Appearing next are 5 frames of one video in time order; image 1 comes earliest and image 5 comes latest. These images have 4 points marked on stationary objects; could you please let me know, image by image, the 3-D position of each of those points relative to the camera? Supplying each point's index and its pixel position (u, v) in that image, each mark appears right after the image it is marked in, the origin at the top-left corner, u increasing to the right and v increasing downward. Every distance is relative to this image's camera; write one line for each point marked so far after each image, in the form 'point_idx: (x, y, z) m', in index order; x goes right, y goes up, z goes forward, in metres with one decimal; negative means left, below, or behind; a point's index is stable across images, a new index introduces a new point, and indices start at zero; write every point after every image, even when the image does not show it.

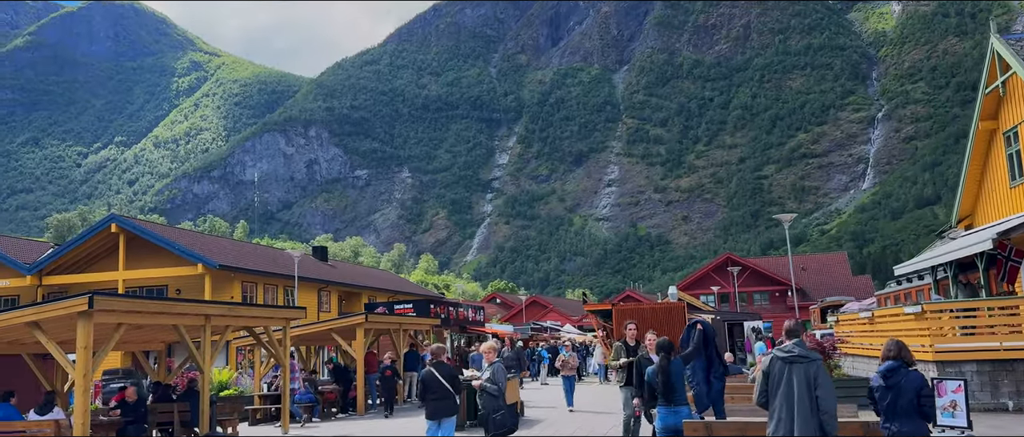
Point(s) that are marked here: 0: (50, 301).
0: (-6.7, -1.2, +11.4) m
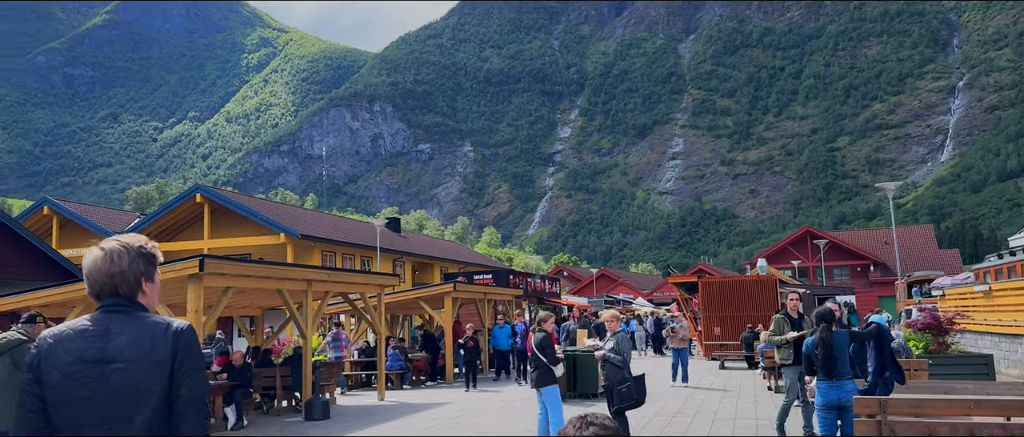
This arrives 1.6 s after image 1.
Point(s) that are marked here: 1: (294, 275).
0: (-5.0, -0.6, +11.2) m
1: (-3.7, -1.0, +13.5) m
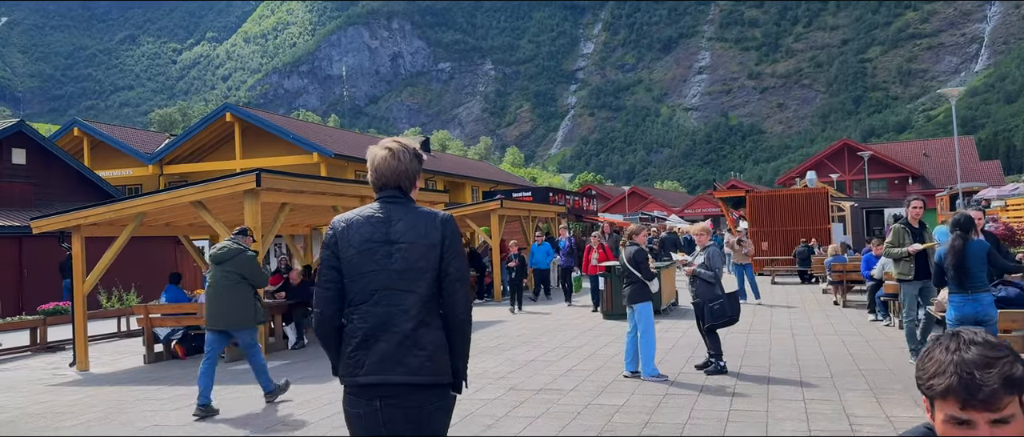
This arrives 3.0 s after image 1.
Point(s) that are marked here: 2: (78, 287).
0: (-4.0, +0.5, +10.7) m
1: (-2.7, +0.5, +12.9) m
2: (-6.2, -1.0, +11.3) m
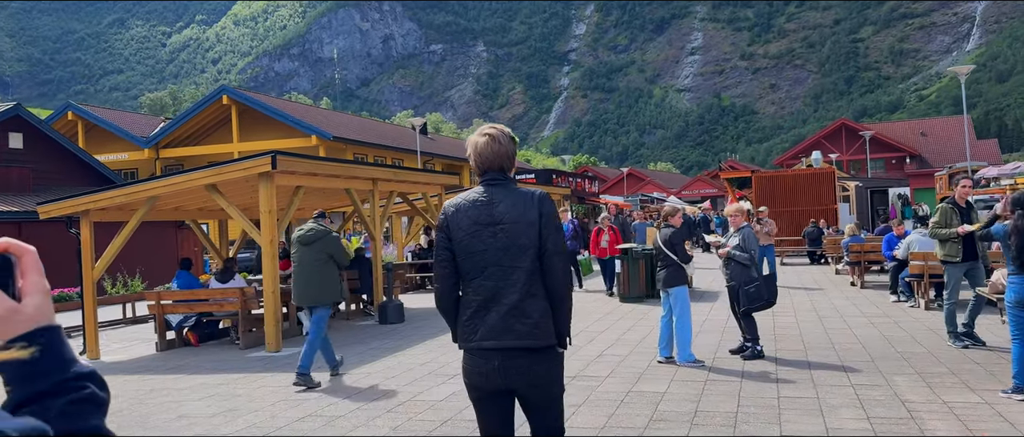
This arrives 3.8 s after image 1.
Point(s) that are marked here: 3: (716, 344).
0: (-3.7, +0.8, +10.3) m
1: (-2.4, +0.7, +12.6) m
2: (-5.9, -0.8, +10.9) m
3: (+2.5, -1.5, +9.7) m
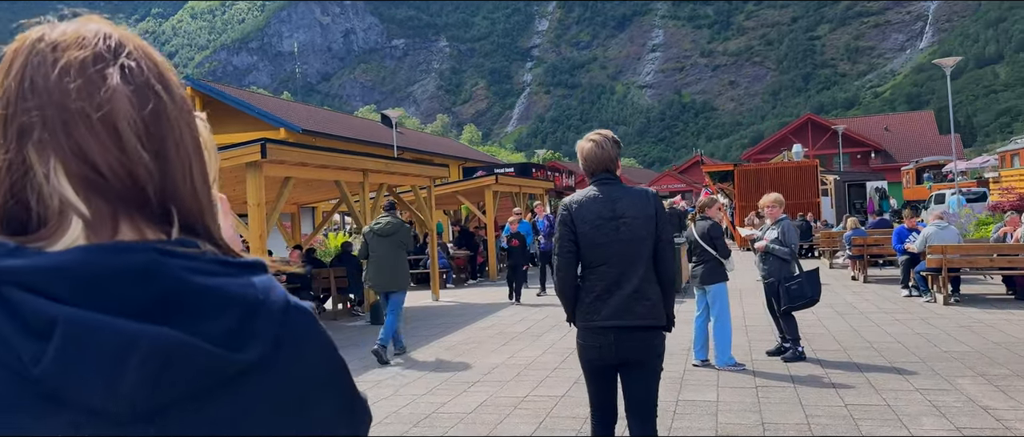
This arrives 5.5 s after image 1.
0: (-3.5, +0.8, +9.4) m
1: (-2.3, +0.8, +11.7) m
2: (-5.8, -0.7, +9.9) m
3: (+2.7, -1.5, +9.0) m
